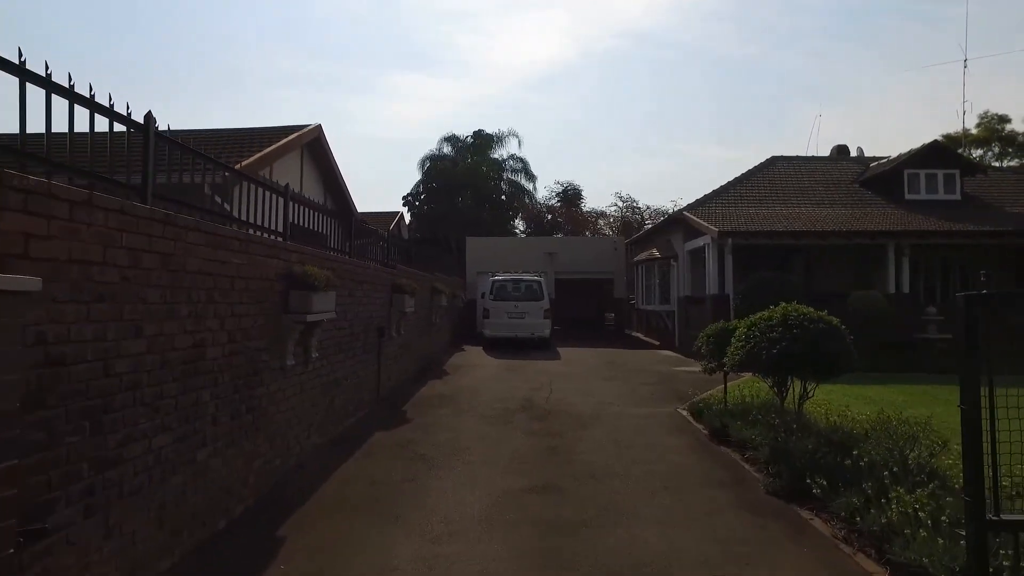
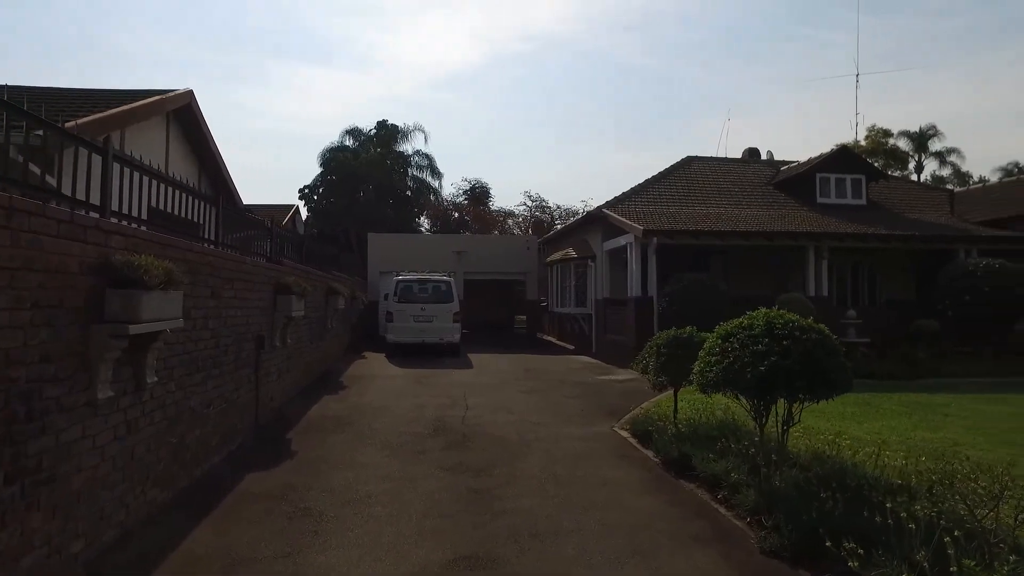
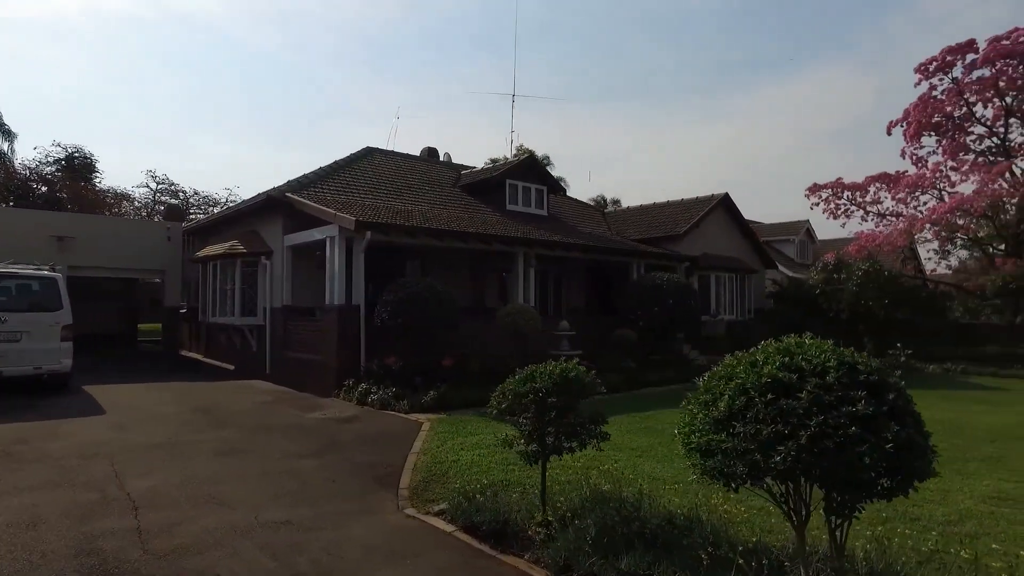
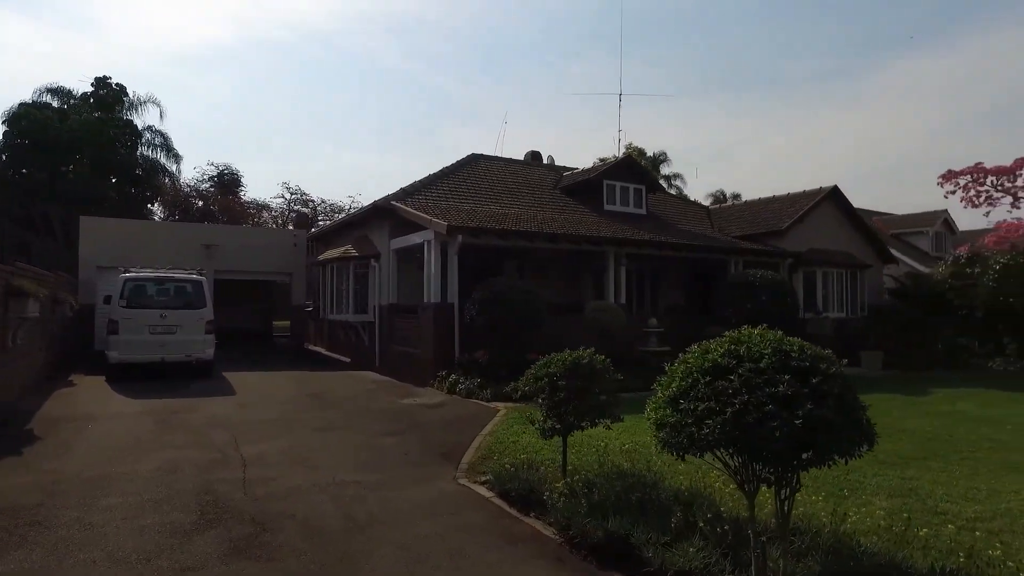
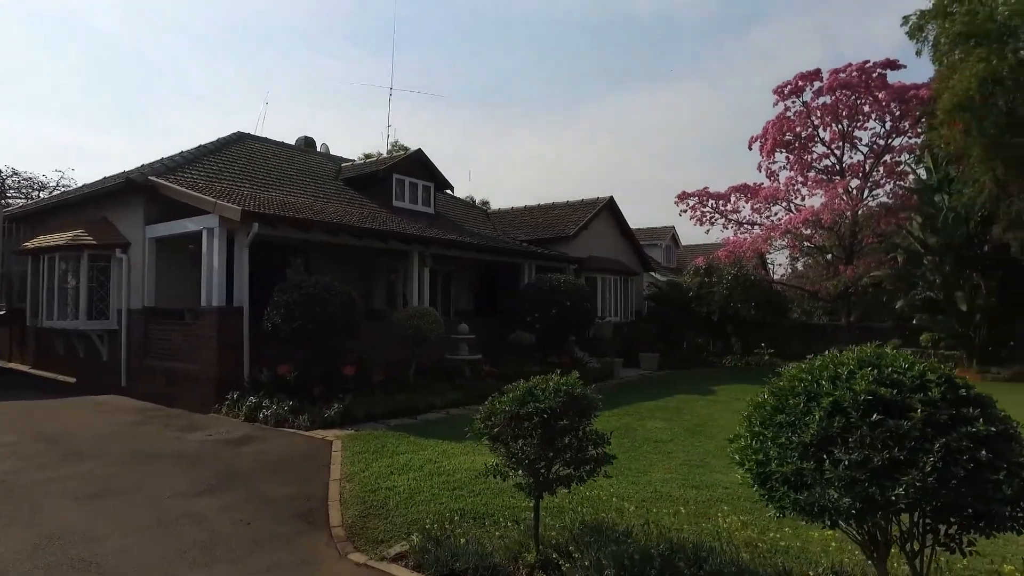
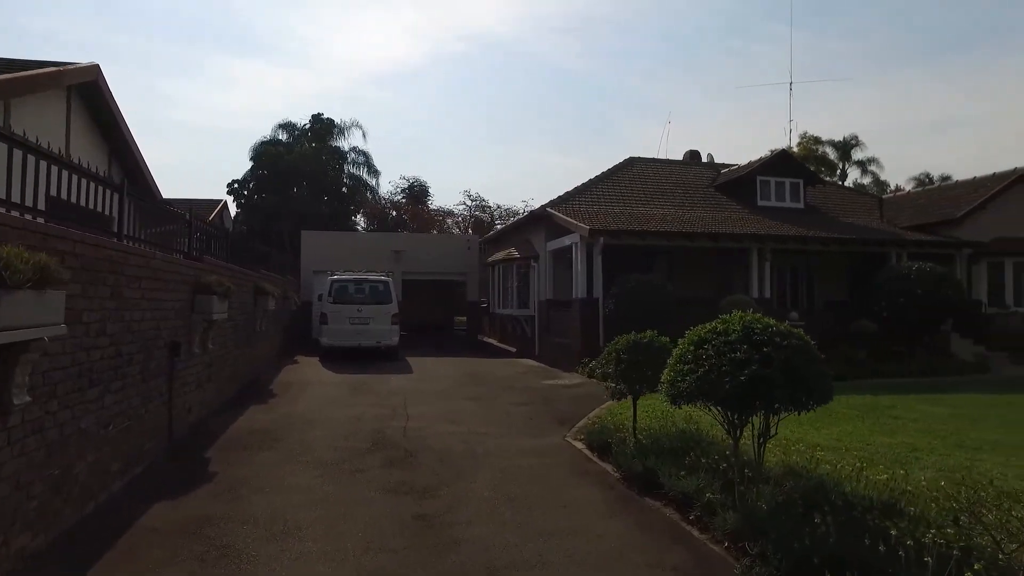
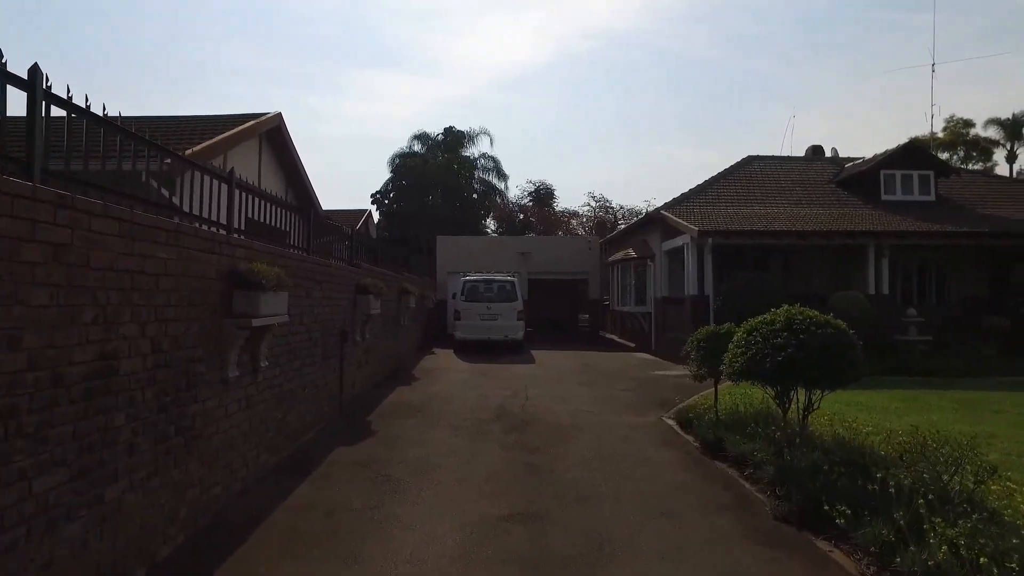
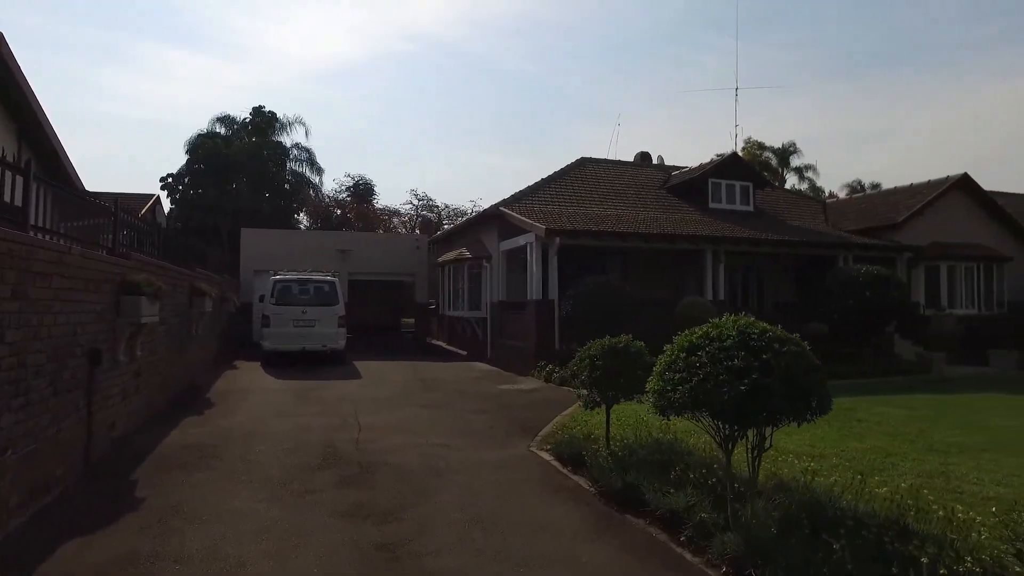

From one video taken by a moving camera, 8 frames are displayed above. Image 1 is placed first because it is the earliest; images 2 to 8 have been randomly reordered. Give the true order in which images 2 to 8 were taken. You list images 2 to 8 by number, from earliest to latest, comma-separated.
7, 2, 6, 8, 4, 3, 5
